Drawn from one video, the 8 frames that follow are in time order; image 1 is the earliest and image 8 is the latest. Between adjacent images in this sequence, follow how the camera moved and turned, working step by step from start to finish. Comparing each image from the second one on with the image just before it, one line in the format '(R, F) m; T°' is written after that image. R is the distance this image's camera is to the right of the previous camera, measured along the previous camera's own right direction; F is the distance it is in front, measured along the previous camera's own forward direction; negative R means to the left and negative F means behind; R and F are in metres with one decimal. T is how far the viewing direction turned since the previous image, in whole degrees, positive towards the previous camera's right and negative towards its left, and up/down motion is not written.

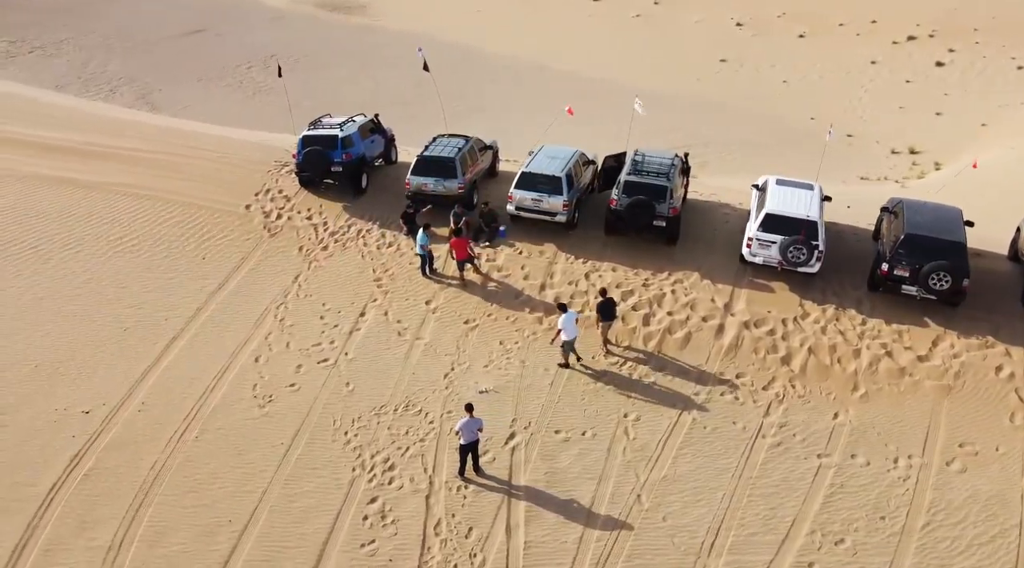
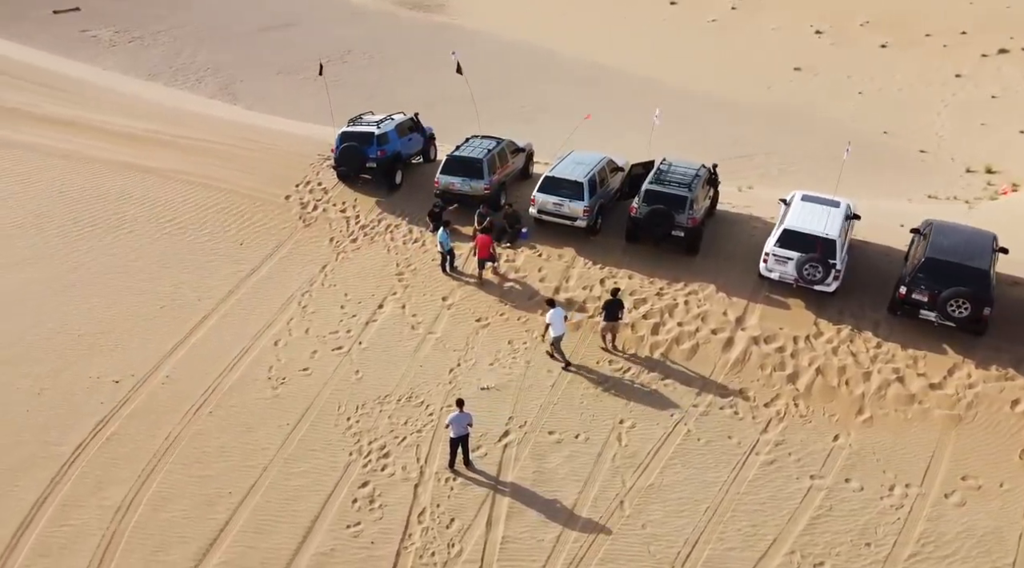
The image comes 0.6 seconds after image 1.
(+1.5, -0.4) m; -6°
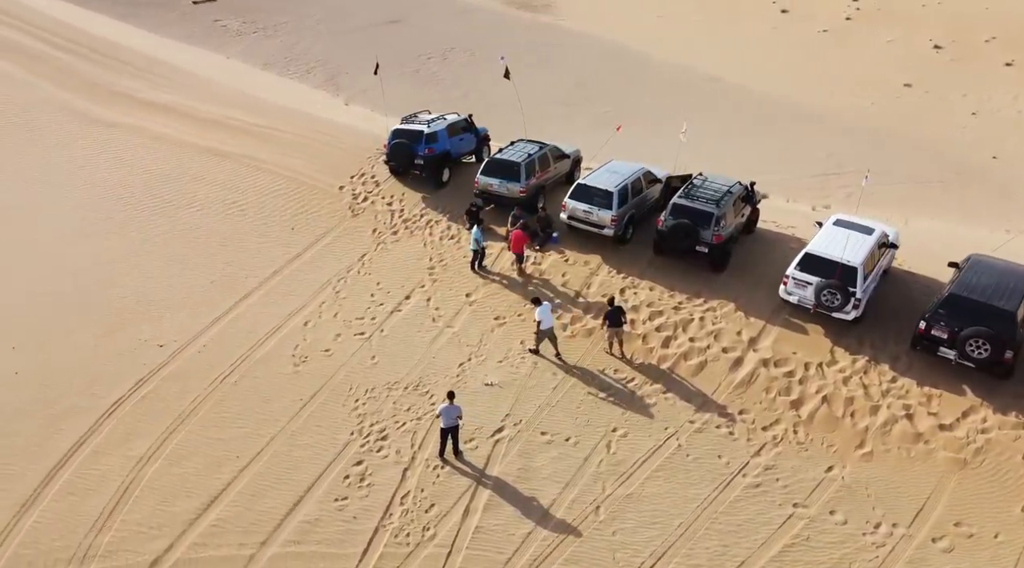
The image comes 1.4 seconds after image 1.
(+2.3, -0.4) m; -9°
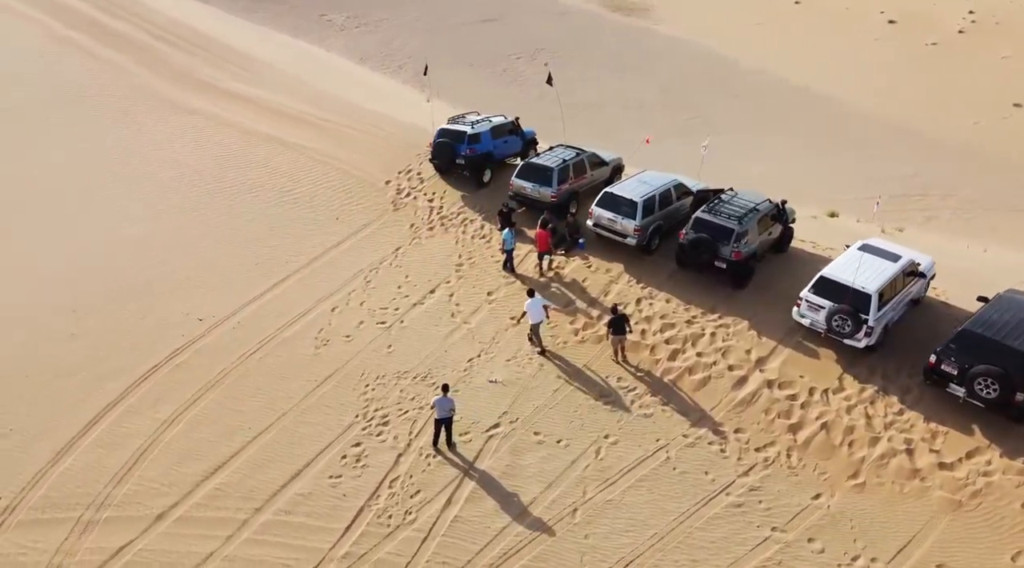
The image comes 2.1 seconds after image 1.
(+2.1, -0.3) m; -8°
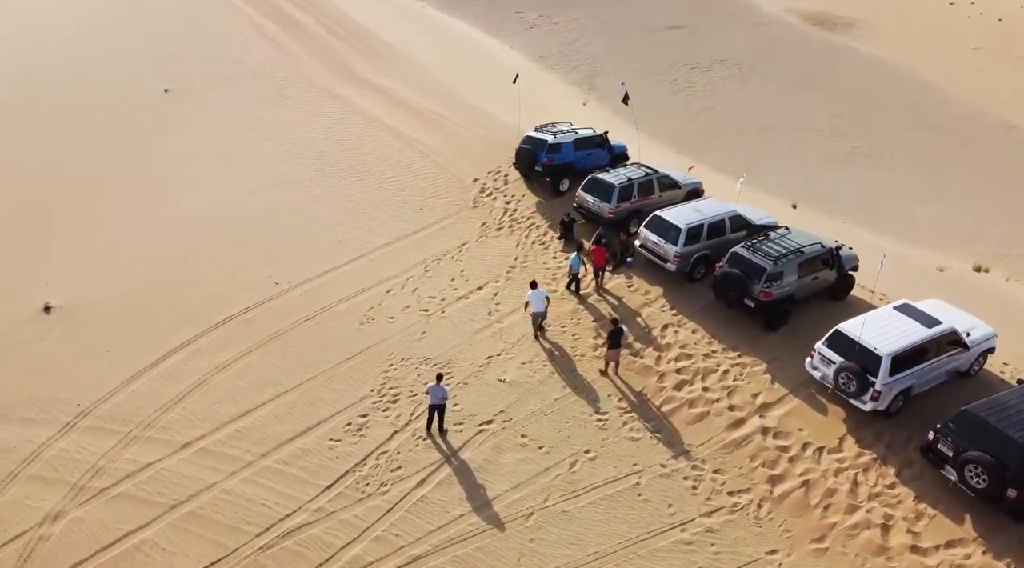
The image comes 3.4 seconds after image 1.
(+4.2, -0.2) m; -15°
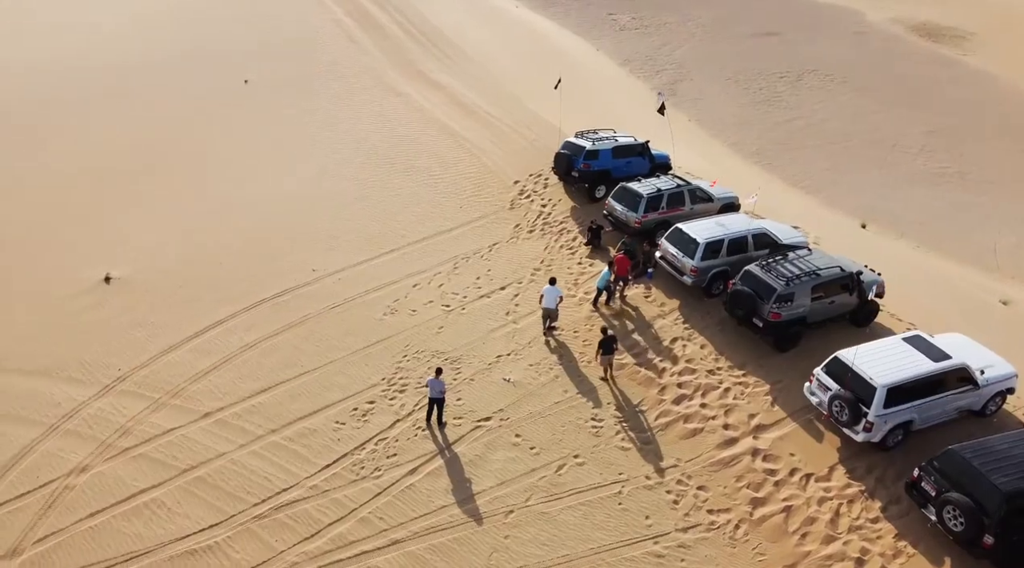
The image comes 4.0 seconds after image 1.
(+2.0, -0.2) m; -7°
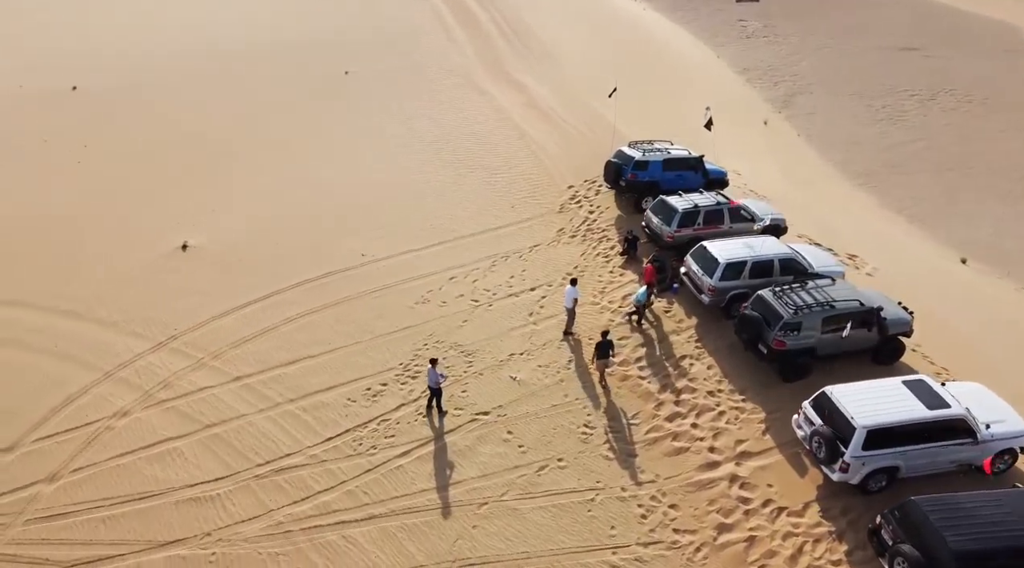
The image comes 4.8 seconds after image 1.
(+2.9, -0.2) m; -10°
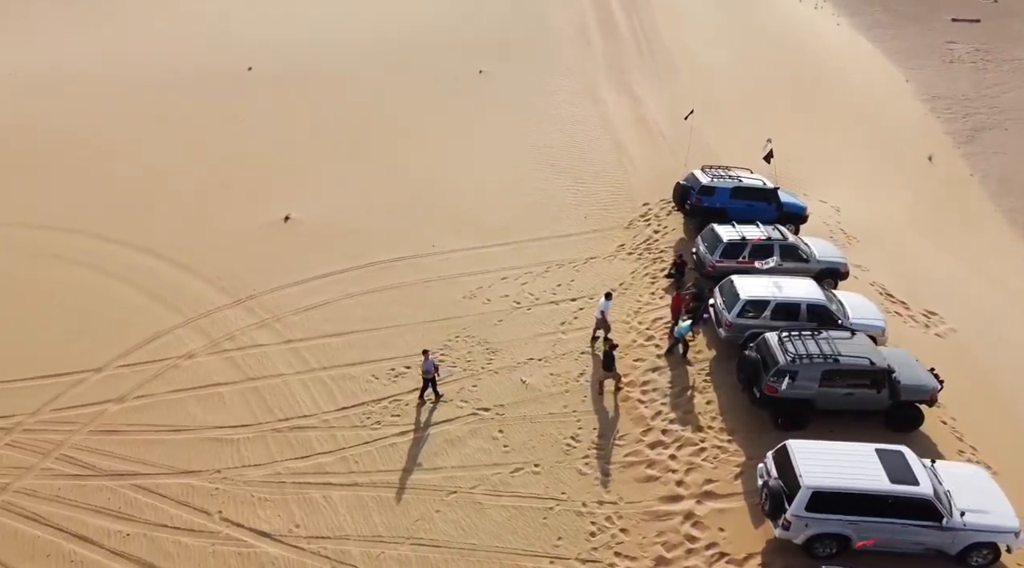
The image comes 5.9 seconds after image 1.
(+4.2, 0.0) m; -14°
